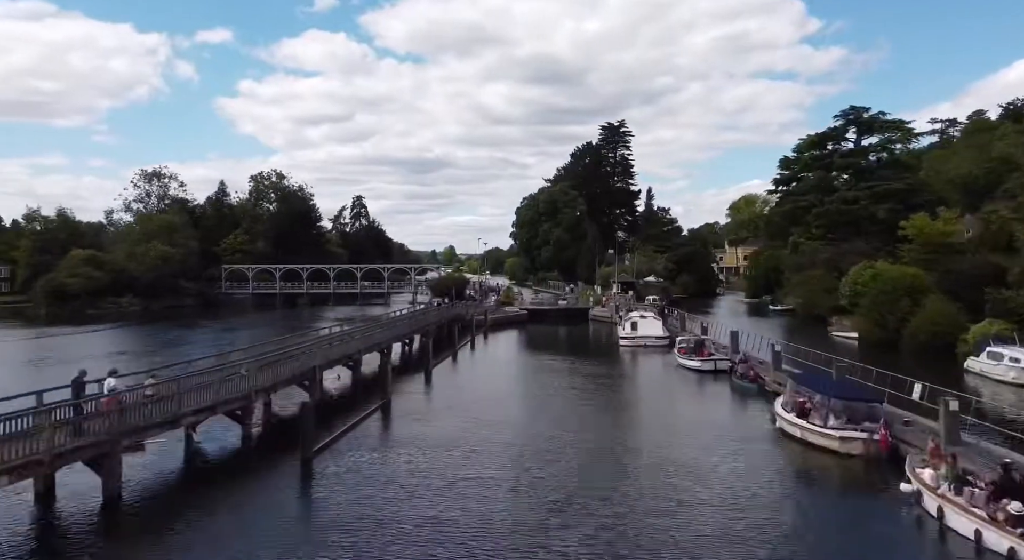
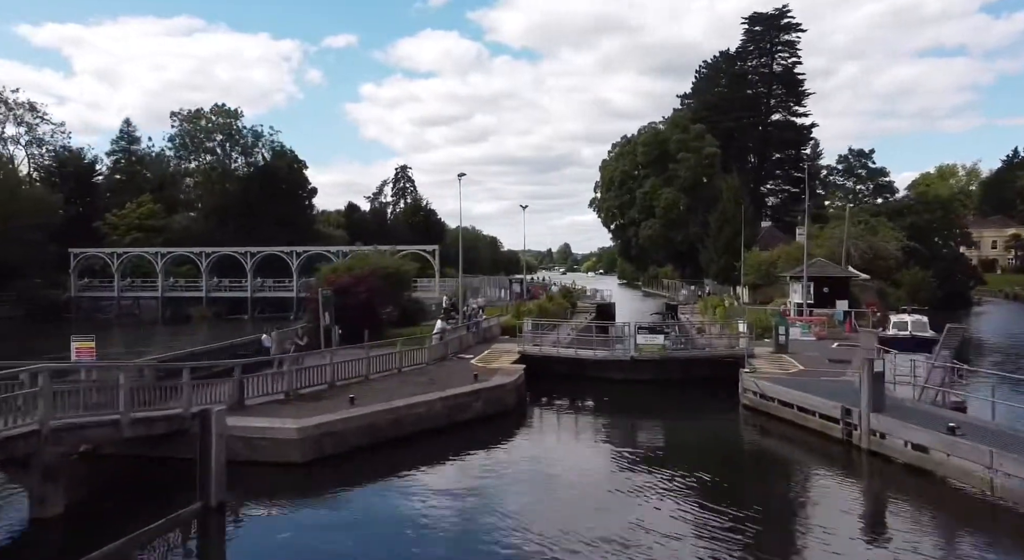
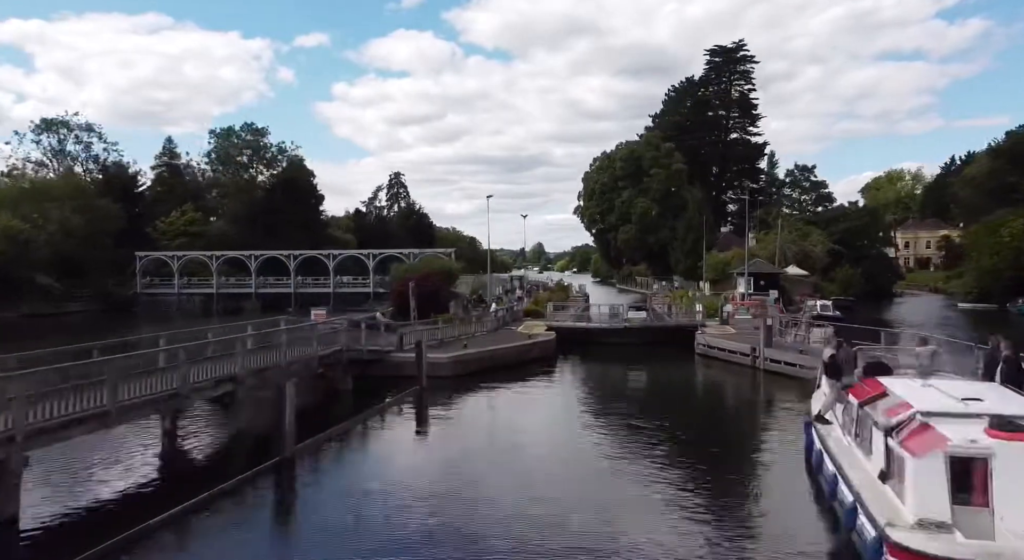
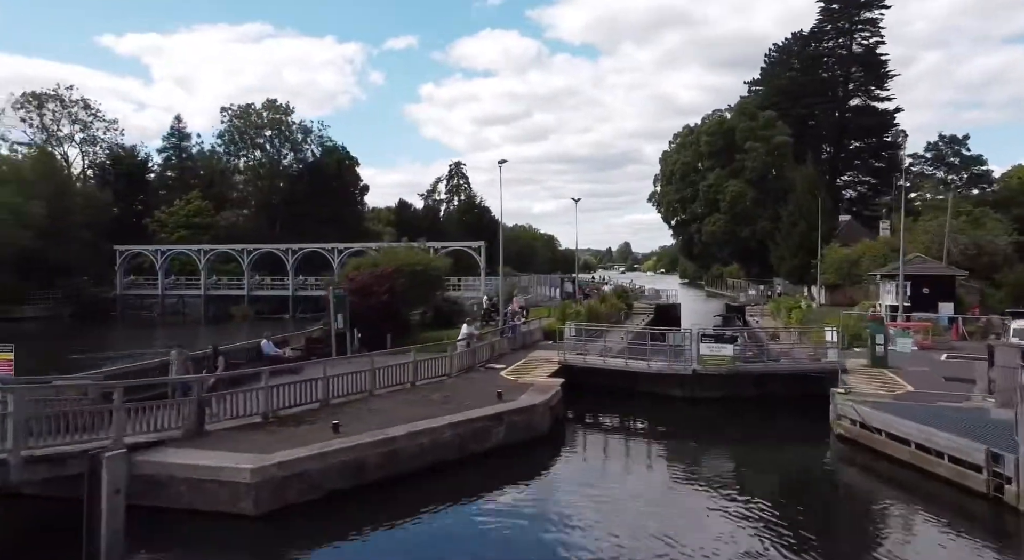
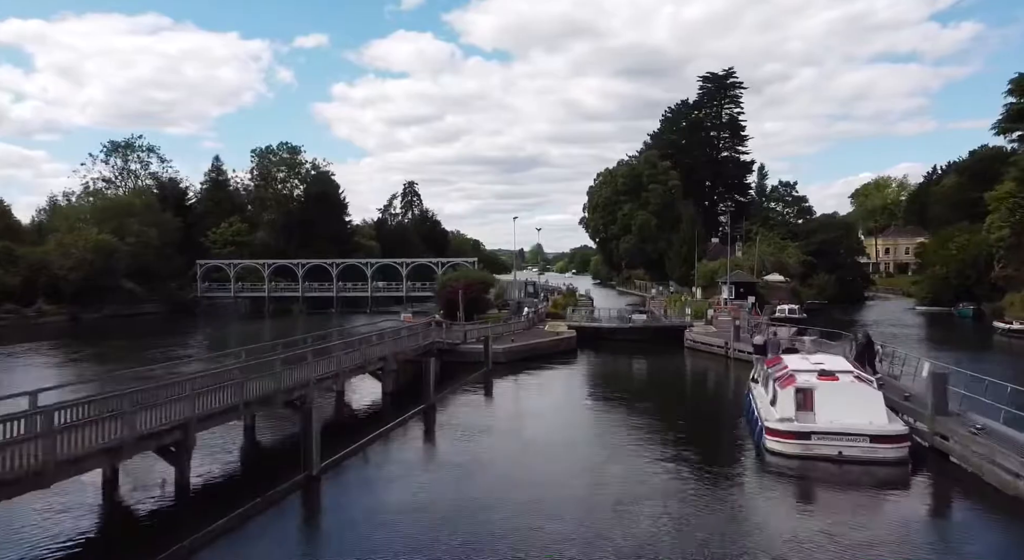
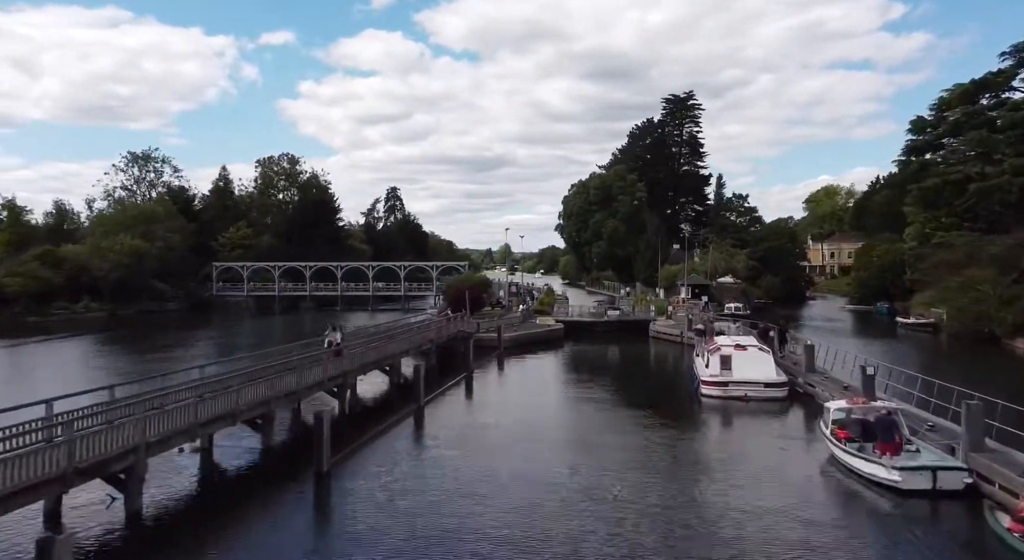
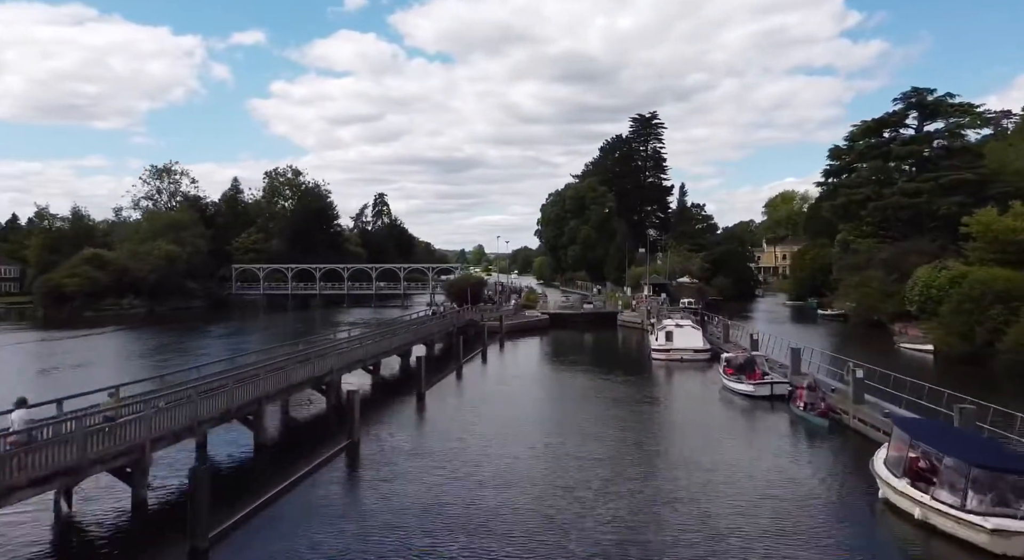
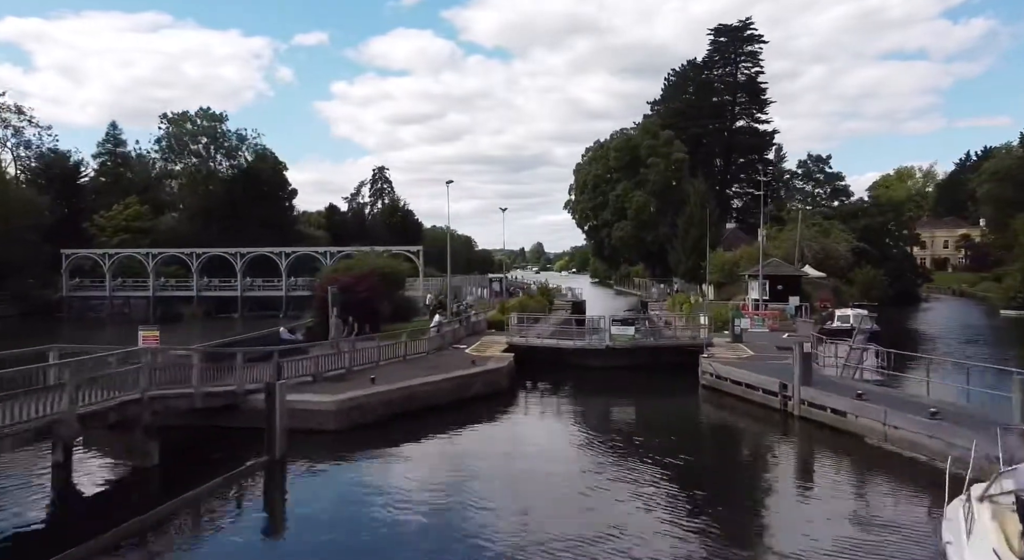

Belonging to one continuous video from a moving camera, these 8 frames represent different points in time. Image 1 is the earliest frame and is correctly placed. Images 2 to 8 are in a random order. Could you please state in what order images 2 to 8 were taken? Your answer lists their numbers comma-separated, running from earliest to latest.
7, 6, 5, 3, 8, 2, 4
